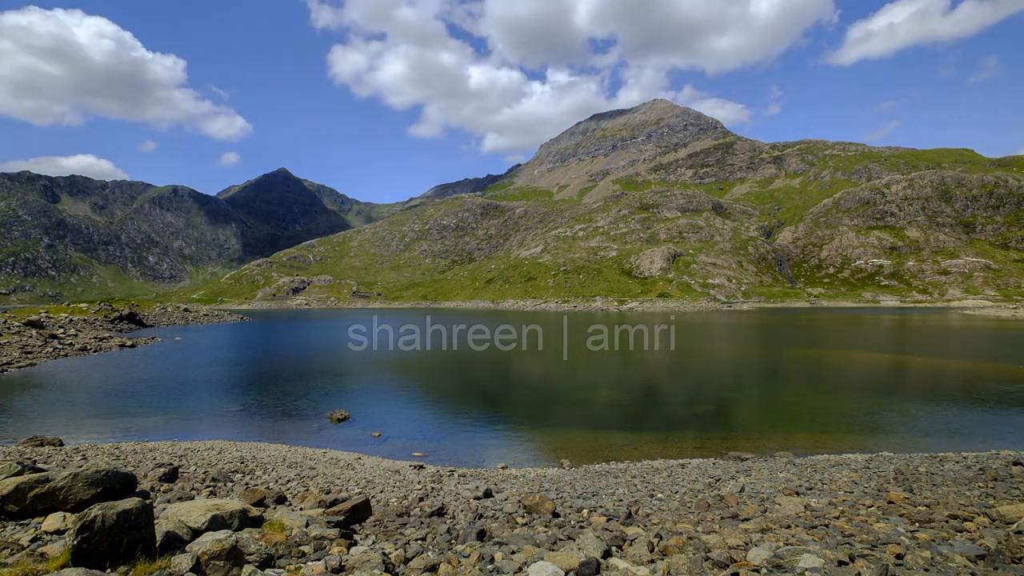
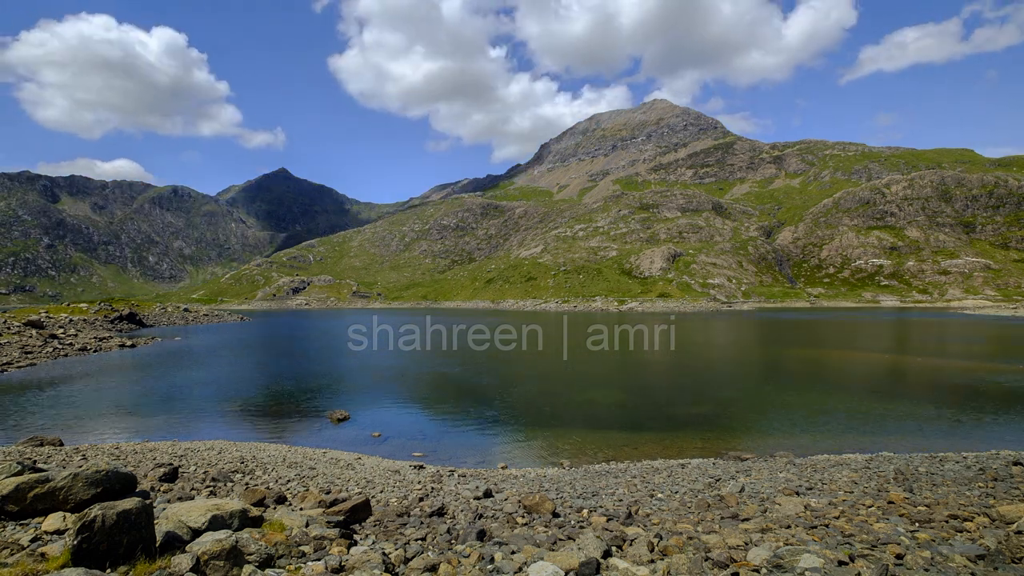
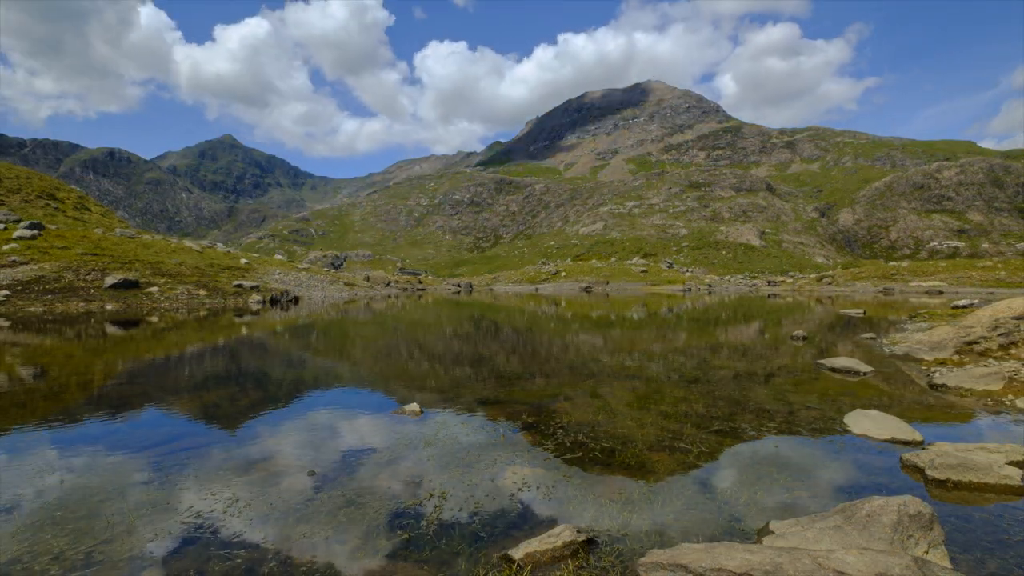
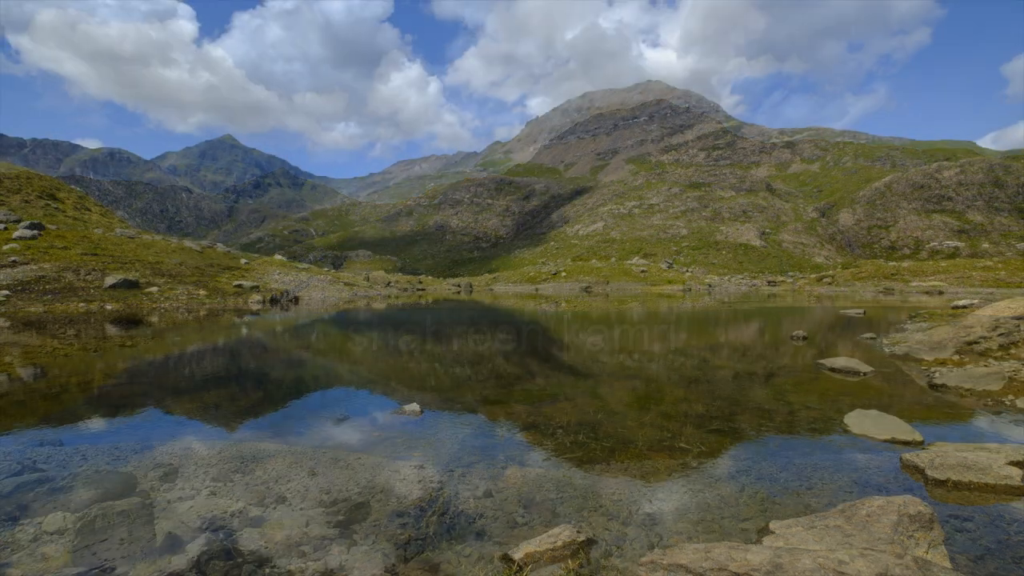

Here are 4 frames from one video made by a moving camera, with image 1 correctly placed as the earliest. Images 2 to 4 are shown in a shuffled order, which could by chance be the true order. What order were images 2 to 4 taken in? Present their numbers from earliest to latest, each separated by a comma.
2, 4, 3
